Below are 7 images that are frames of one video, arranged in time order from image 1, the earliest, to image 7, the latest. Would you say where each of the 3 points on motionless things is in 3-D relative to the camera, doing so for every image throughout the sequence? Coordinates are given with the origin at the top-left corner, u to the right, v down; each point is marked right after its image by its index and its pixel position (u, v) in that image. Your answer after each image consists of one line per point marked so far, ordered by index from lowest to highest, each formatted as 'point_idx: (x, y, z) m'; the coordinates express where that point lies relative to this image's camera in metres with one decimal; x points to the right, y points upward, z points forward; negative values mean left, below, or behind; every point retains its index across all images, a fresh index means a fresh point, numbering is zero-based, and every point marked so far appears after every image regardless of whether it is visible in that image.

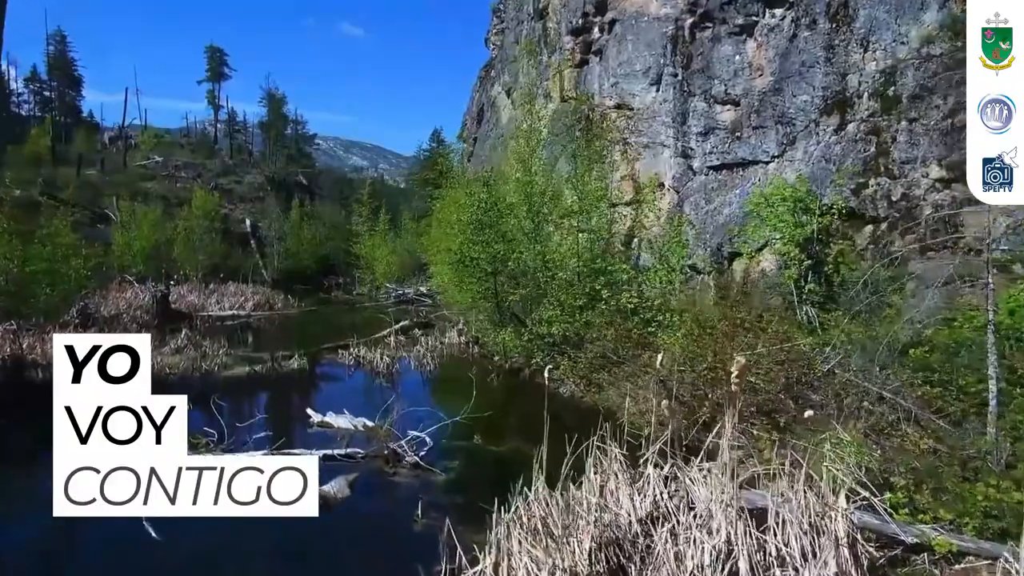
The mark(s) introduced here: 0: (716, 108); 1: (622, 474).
0: (+5.8, +5.1, +19.7) m
1: (+1.2, -2.1, +7.7) m
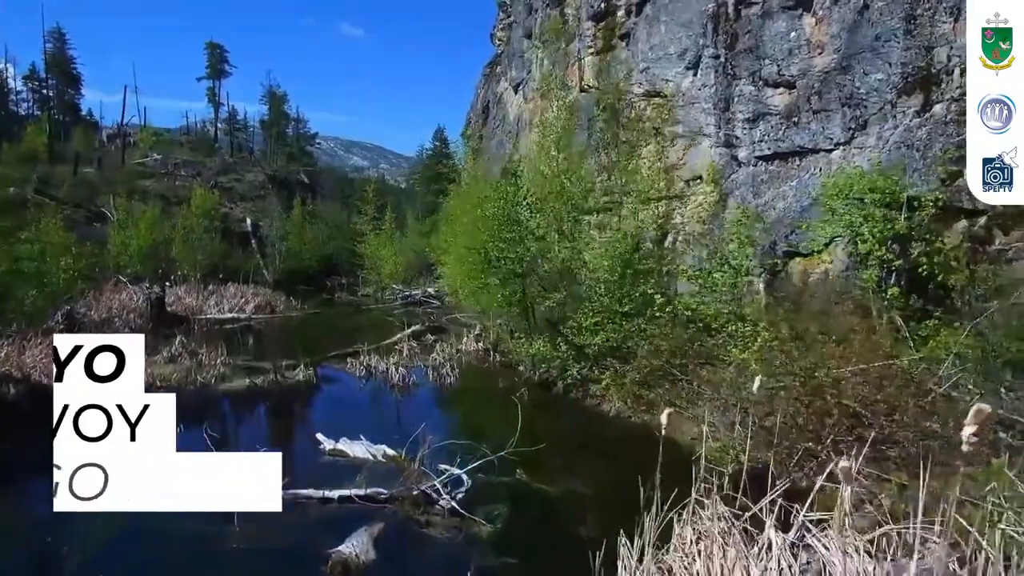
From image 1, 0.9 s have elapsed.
0: (+6.5, +5.0, +17.8) m
1: (+1.9, -2.1, +5.8) m
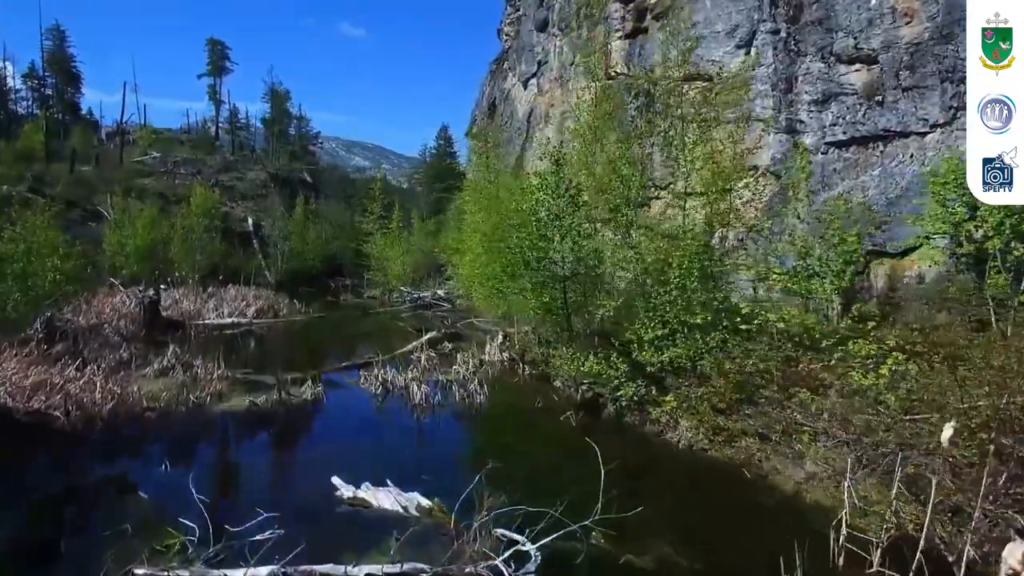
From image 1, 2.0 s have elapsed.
0: (+7.3, +4.9, +15.6) m
1: (+2.7, -2.2, +3.6) m
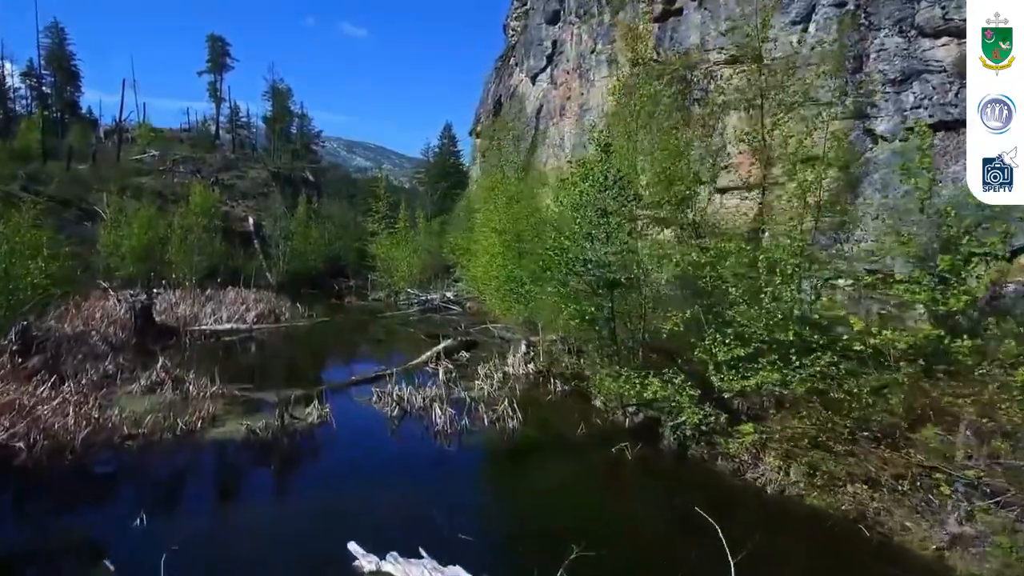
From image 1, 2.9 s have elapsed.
0: (+8.0, +4.8, +13.6) m
1: (+3.4, -2.4, +1.6) m
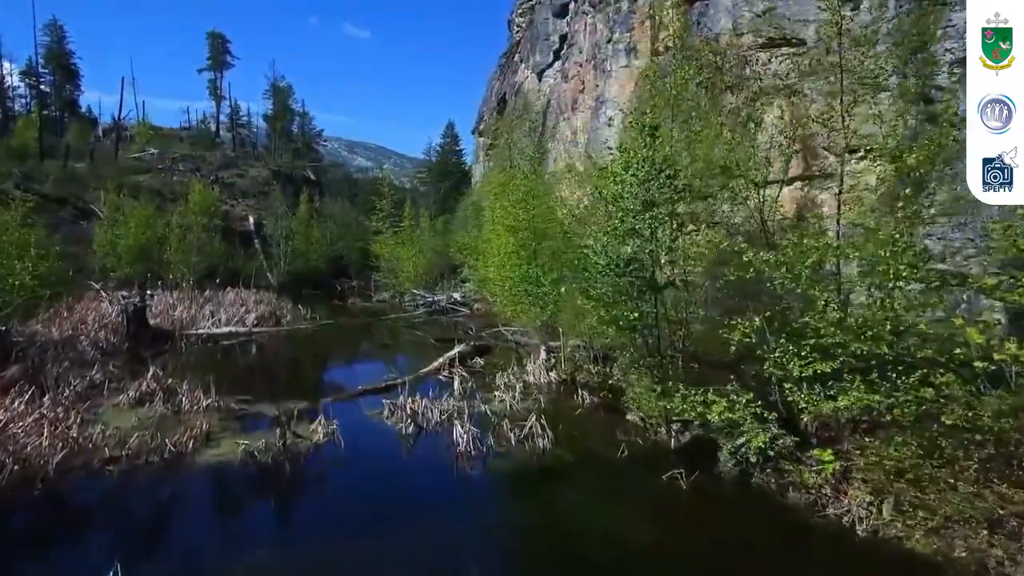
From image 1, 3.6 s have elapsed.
0: (+8.5, +4.7, +12.2) m
1: (+3.9, -2.4, +0.2) m
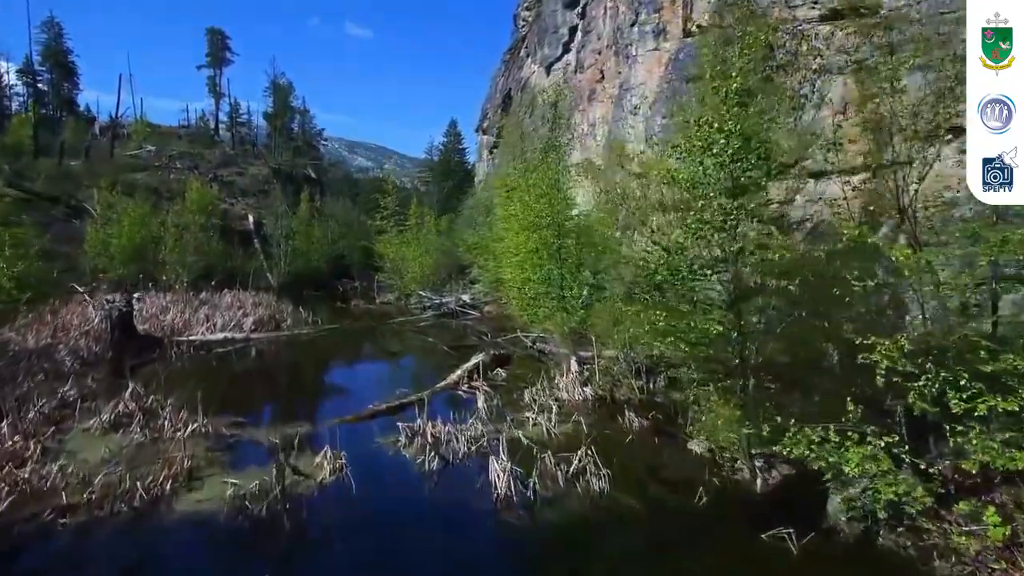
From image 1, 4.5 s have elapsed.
0: (+9.1, +4.7, +10.1) m
1: (+4.5, -2.5, -1.8) m
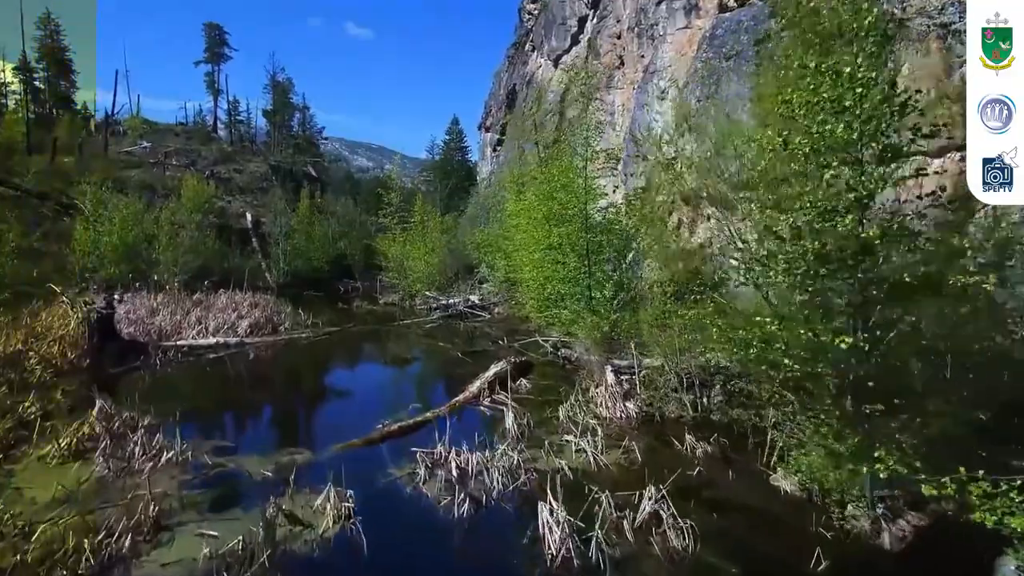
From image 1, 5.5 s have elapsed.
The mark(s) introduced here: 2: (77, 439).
0: (+9.7, +4.7, +8.1) m
1: (+5.1, -2.5, -3.9) m
2: (-6.5, -2.3, +10.5) m
